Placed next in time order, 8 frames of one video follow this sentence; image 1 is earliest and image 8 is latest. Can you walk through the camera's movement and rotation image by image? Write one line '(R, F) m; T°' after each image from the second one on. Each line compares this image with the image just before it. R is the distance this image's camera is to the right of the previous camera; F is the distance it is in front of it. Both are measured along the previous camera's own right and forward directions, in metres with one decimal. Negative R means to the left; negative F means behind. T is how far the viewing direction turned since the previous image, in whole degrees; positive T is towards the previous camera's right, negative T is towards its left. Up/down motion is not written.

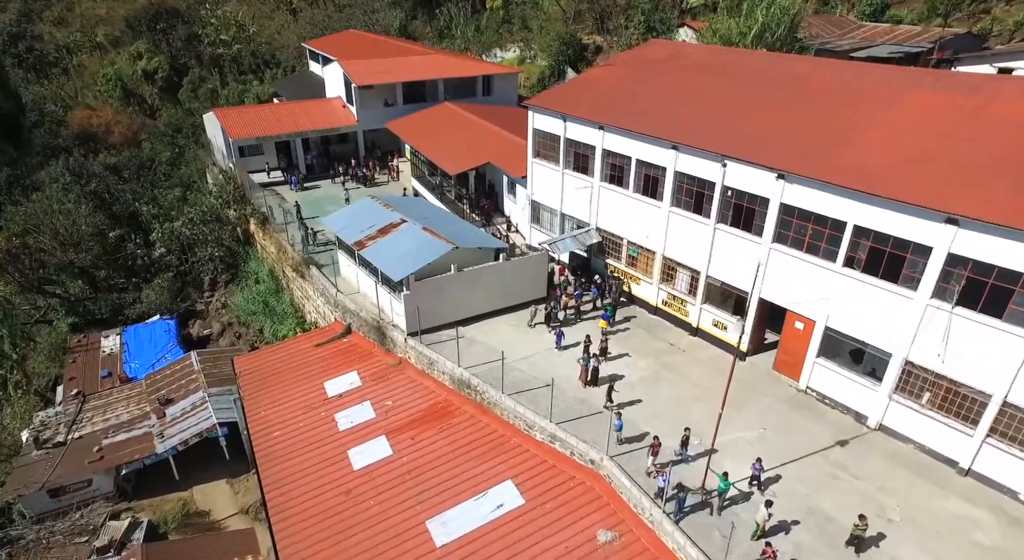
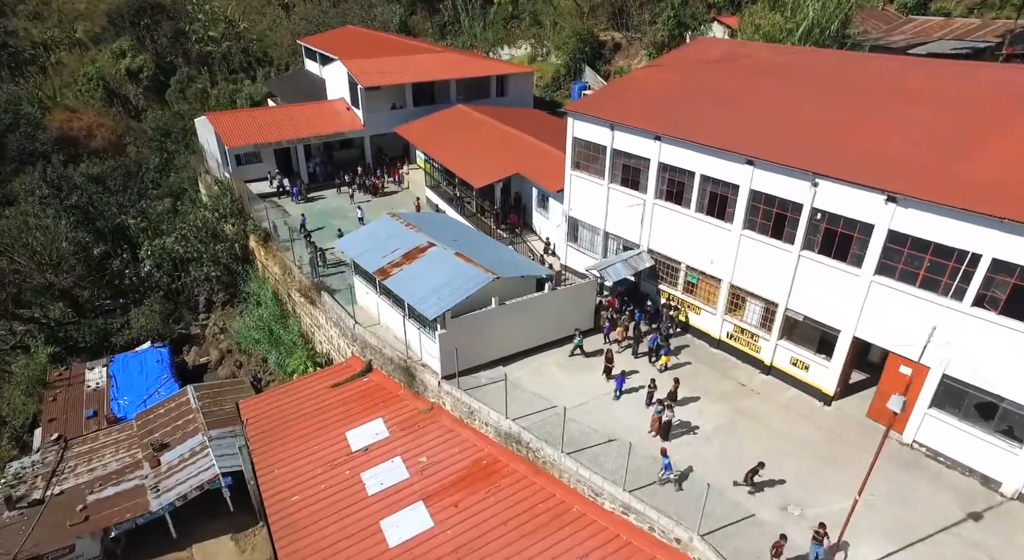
(-2.0, +3.0) m; +1°
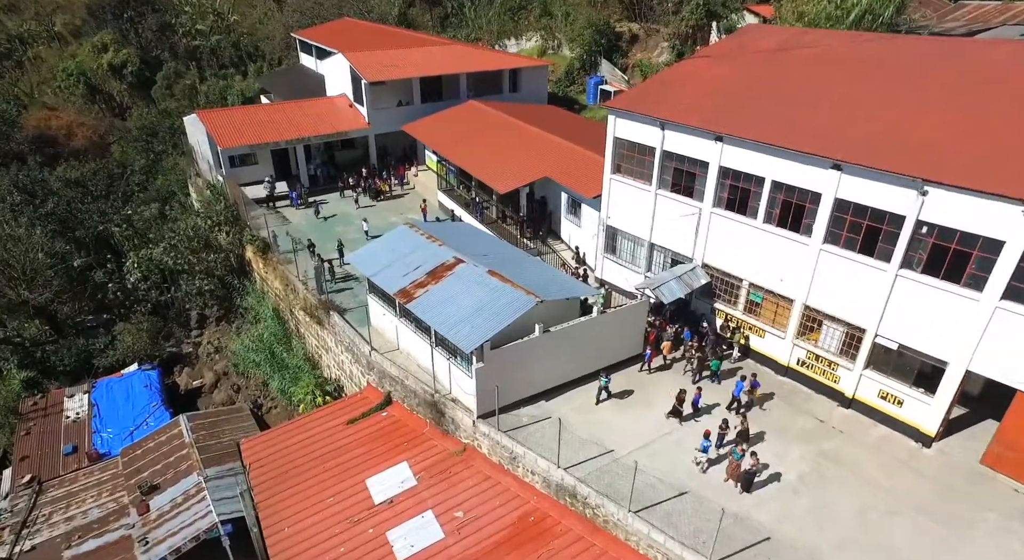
(-1.5, +2.7) m; +1°
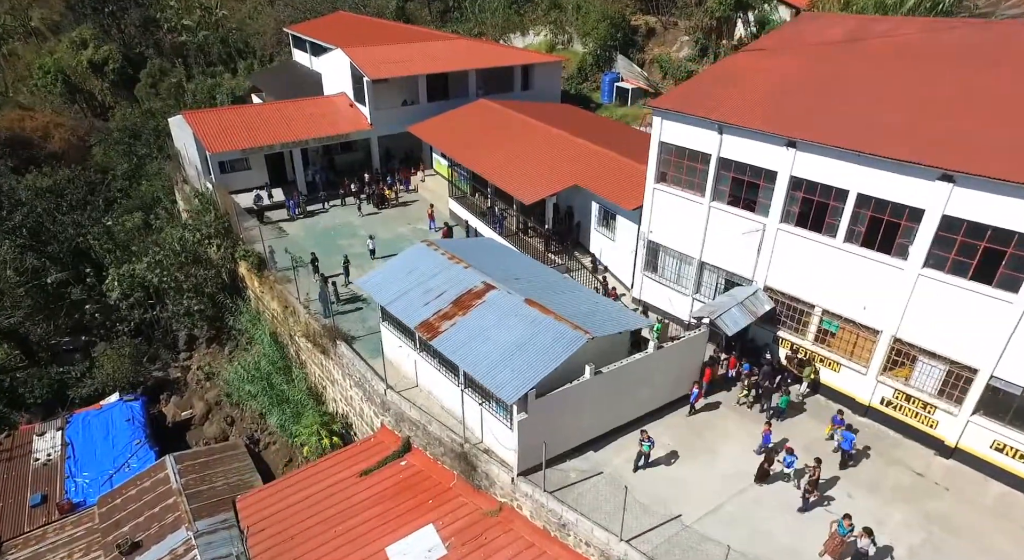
(-1.3, +2.7) m; +1°
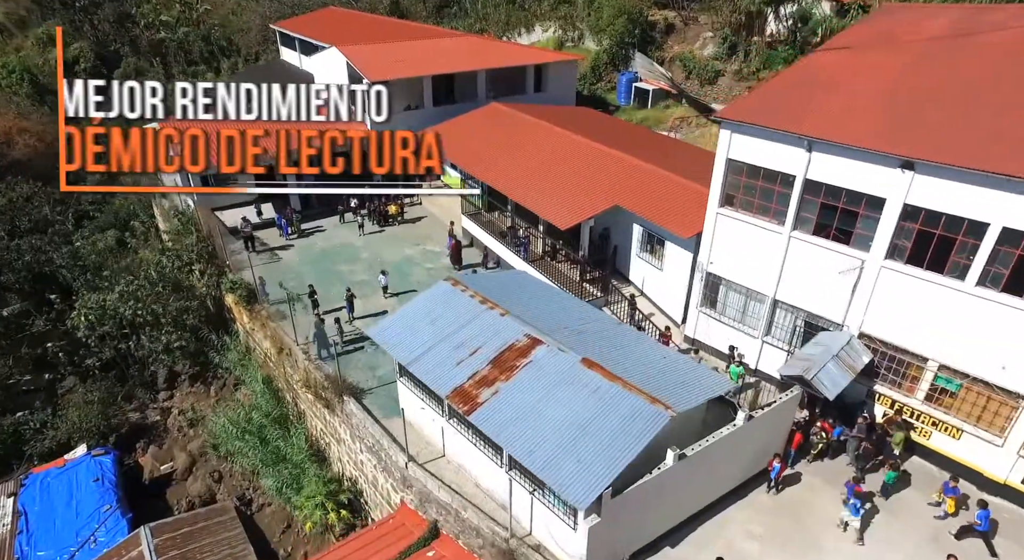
(-1.4, +3.1) m; +1°
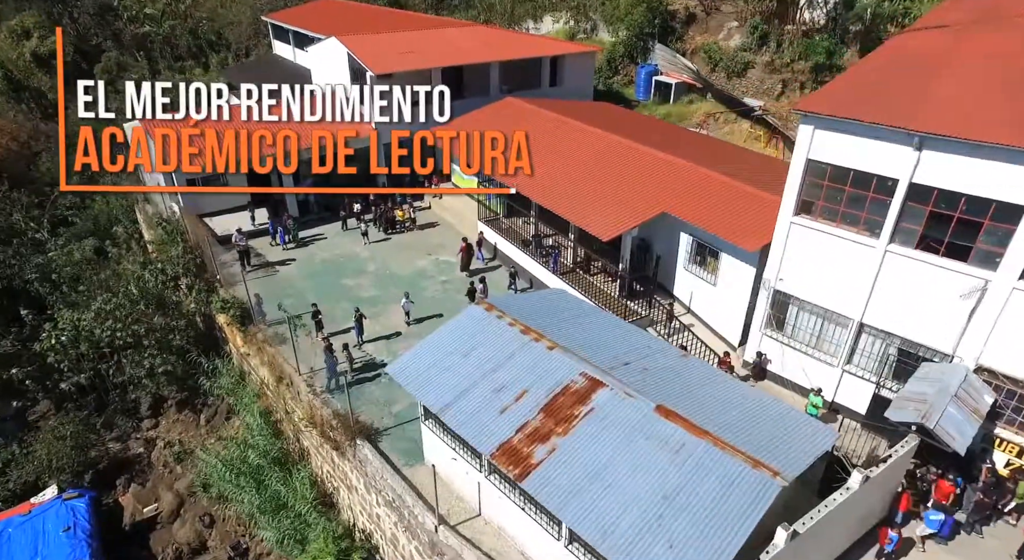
(-1.1, +2.5) m; +1°
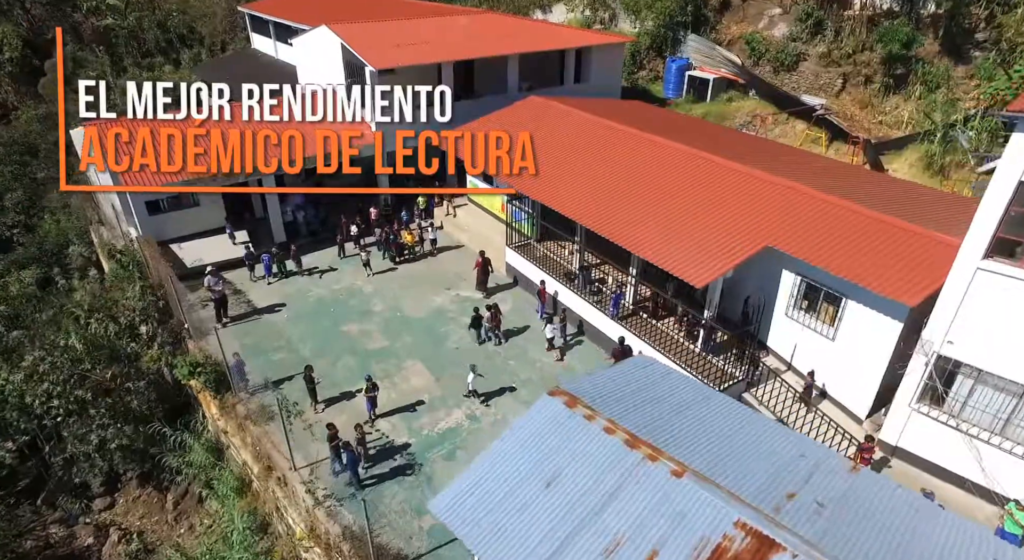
(-1.6, +4.2) m; +2°
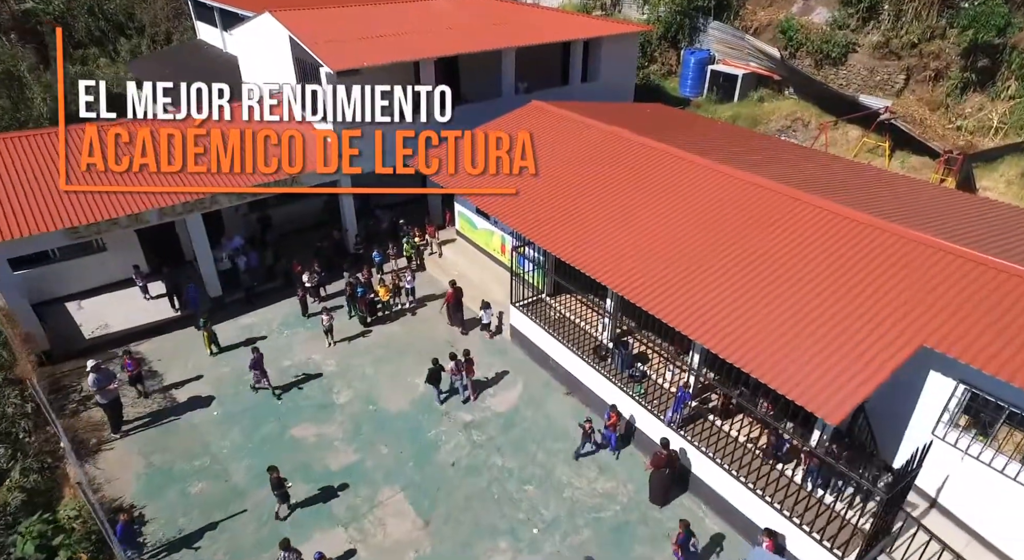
(-0.6, +4.8) m; +2°
